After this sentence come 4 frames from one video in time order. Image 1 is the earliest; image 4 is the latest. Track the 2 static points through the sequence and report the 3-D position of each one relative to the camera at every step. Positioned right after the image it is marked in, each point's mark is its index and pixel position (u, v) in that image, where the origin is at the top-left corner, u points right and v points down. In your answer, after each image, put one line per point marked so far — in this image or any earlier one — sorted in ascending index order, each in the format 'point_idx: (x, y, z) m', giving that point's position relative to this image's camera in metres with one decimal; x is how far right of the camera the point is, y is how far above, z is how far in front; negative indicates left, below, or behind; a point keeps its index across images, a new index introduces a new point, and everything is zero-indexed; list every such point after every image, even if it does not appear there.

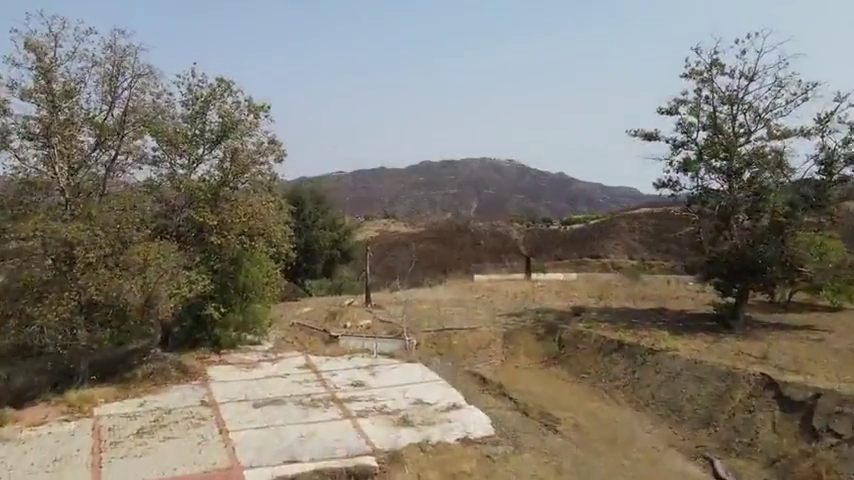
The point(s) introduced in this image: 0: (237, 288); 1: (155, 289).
0: (-3.2, -0.8, +11.5) m
1: (-3.8, -0.7, +9.4) m
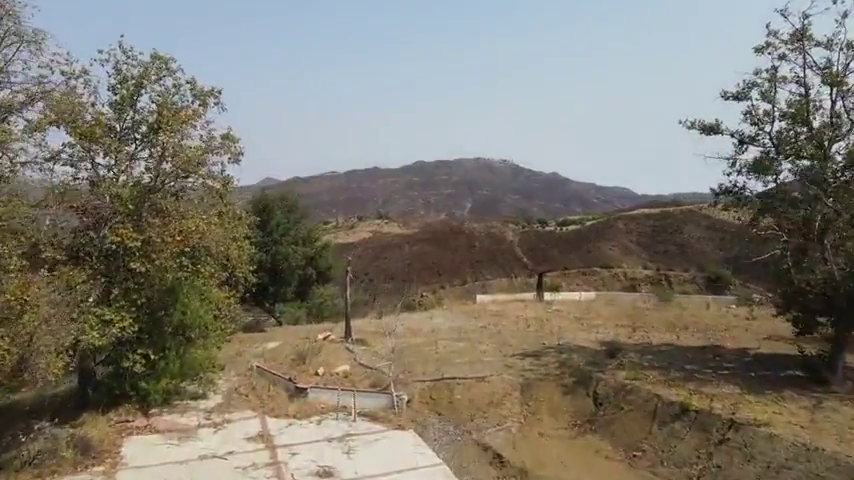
0: (-3.3, -1.1, +8.7) m
1: (-3.8, -1.0, +6.6) m
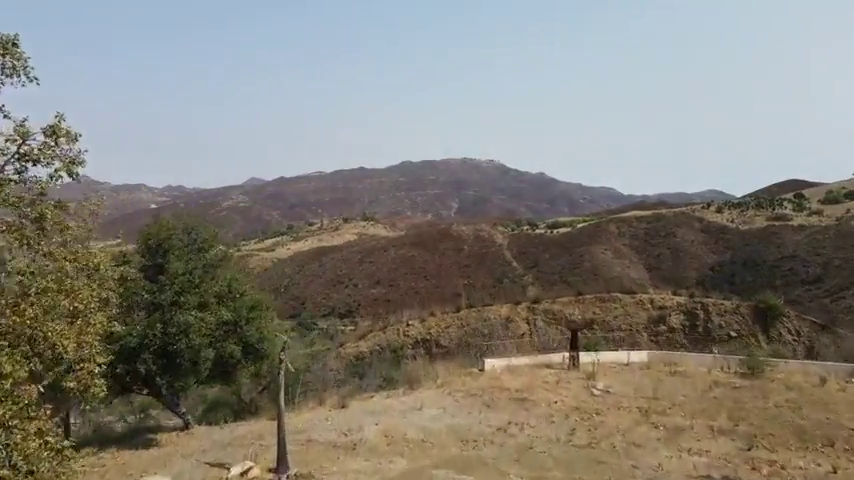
0: (-3.4, -1.8, +4.1) m
1: (-3.8, -1.7, +2.0) m
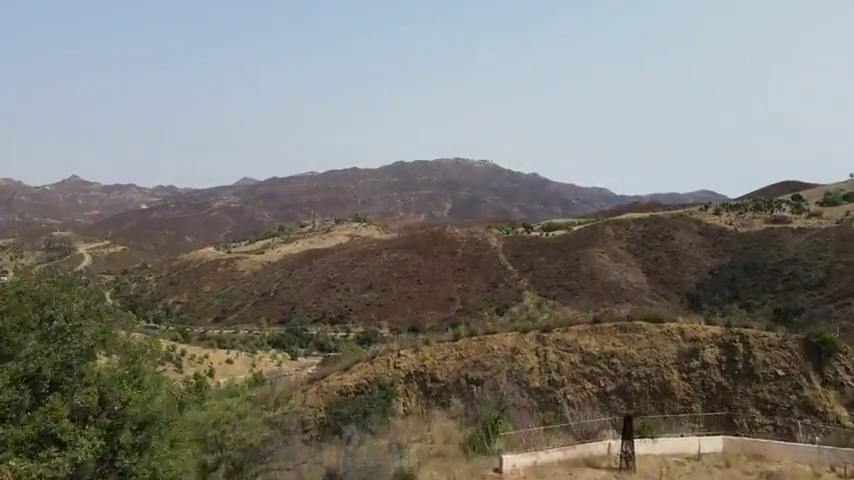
0: (-3.3, -2.4, +0.9) m
1: (-3.8, -2.3, -1.2) m
